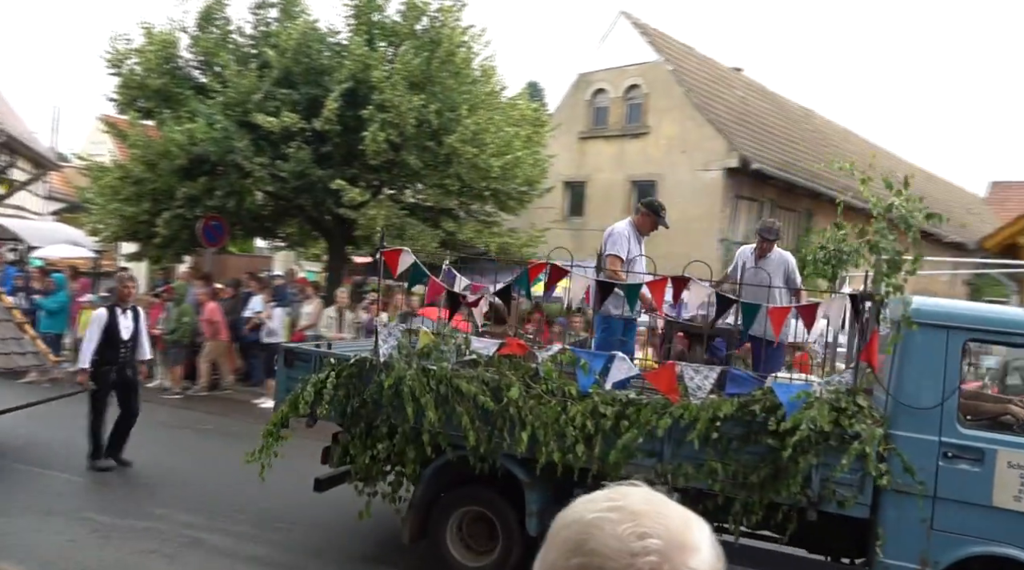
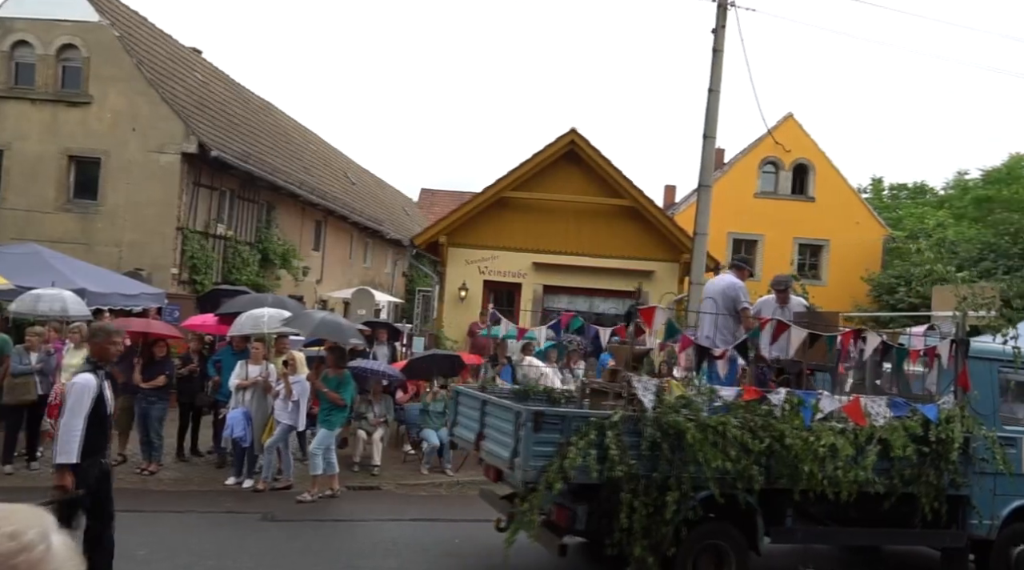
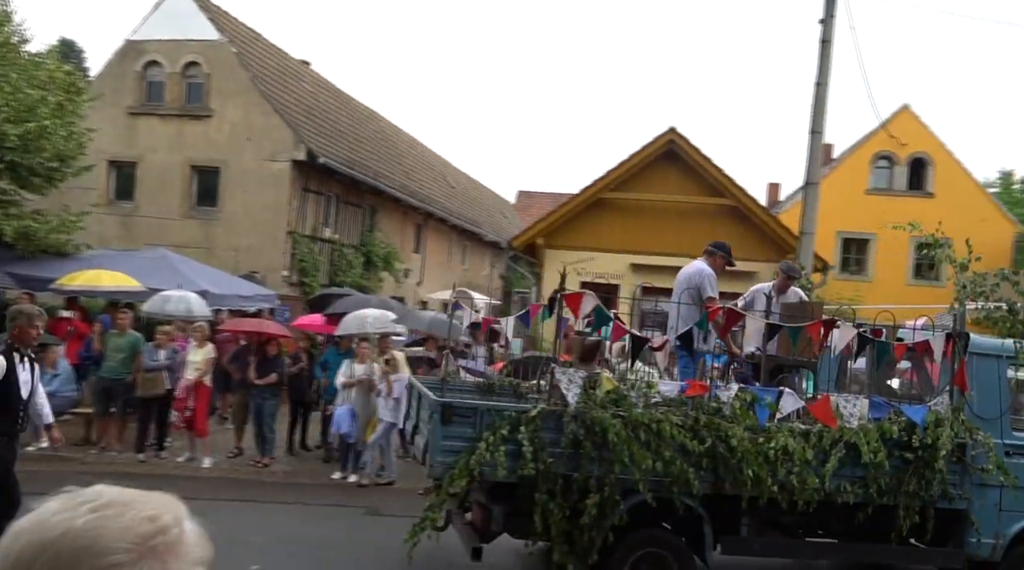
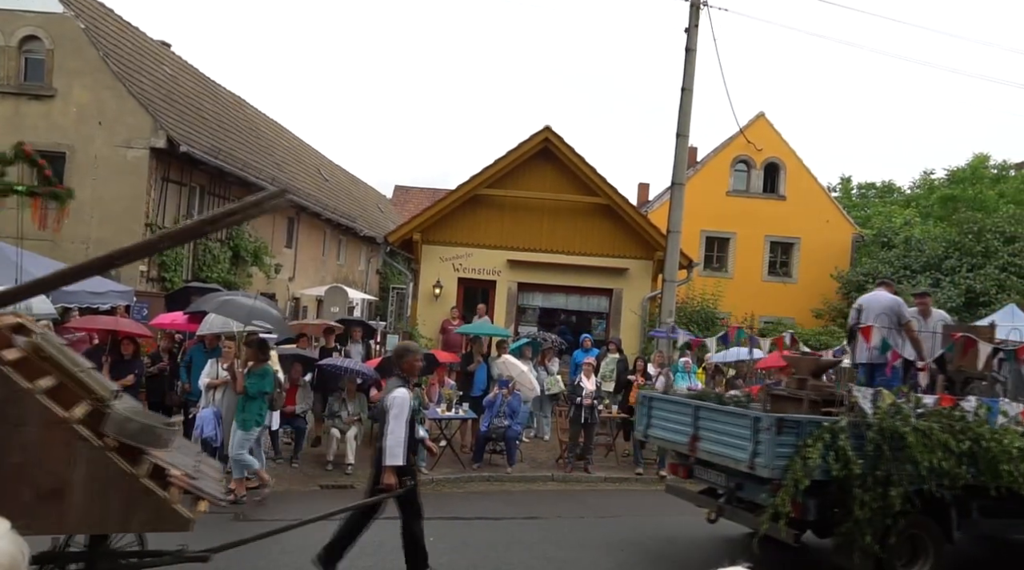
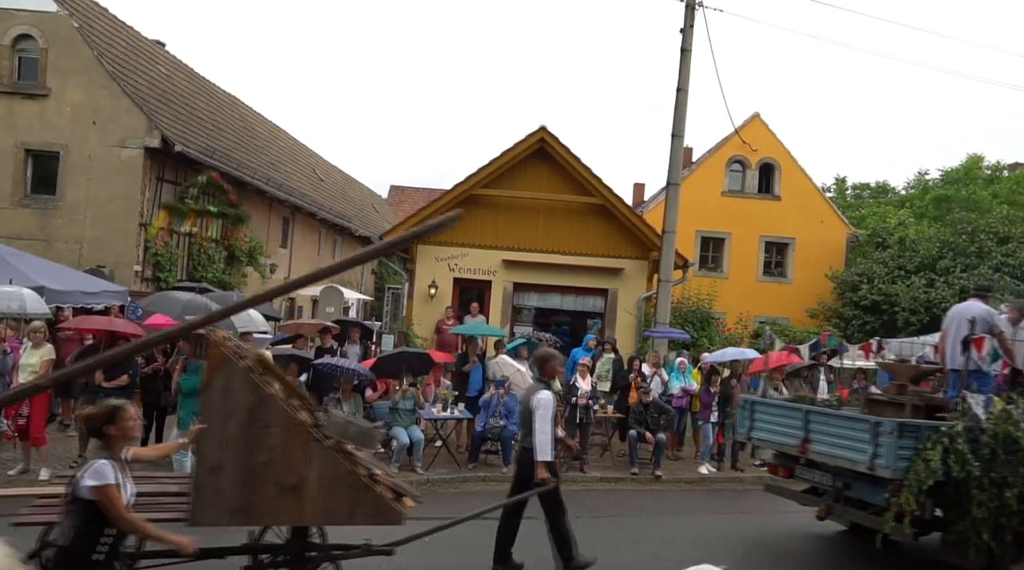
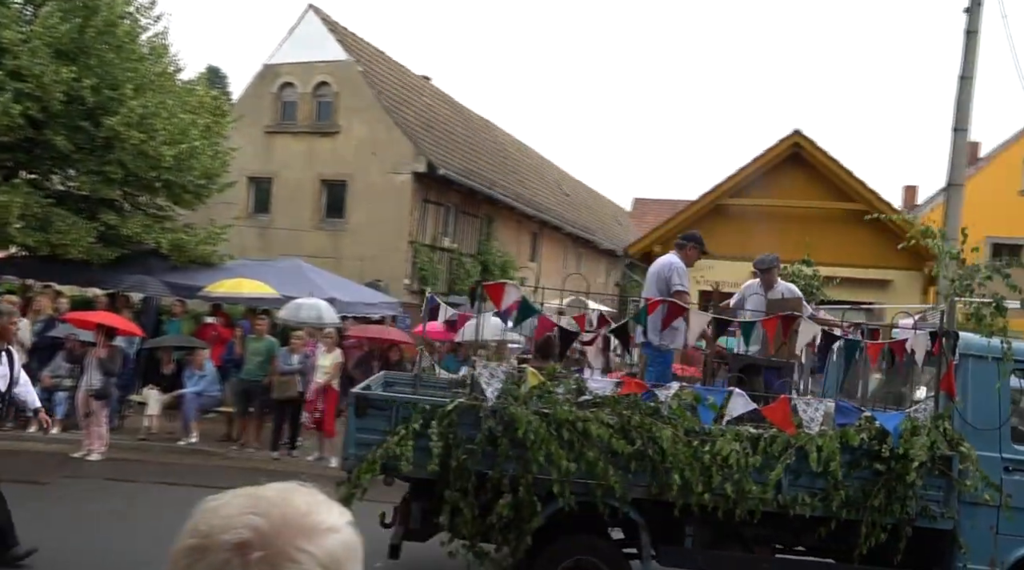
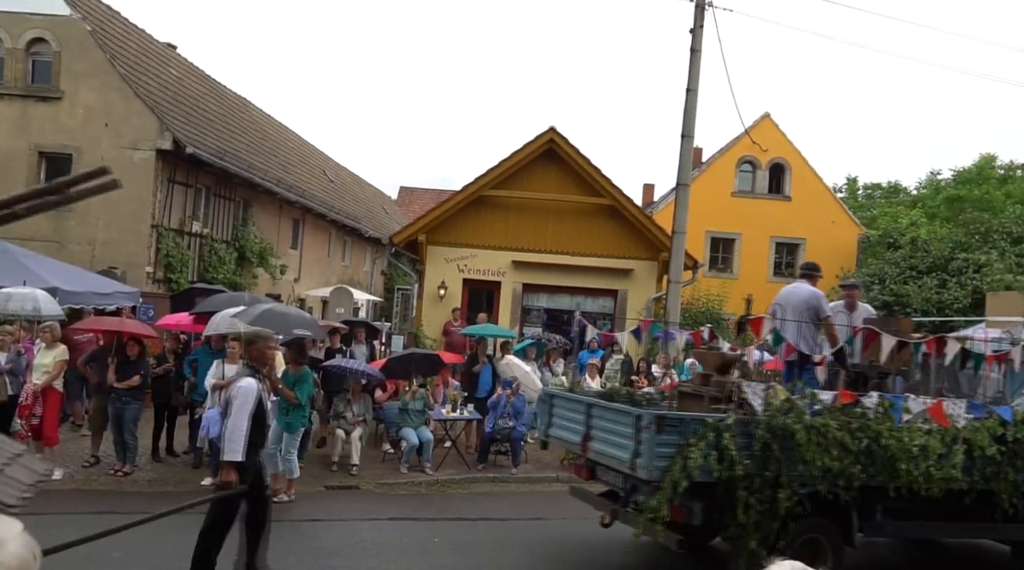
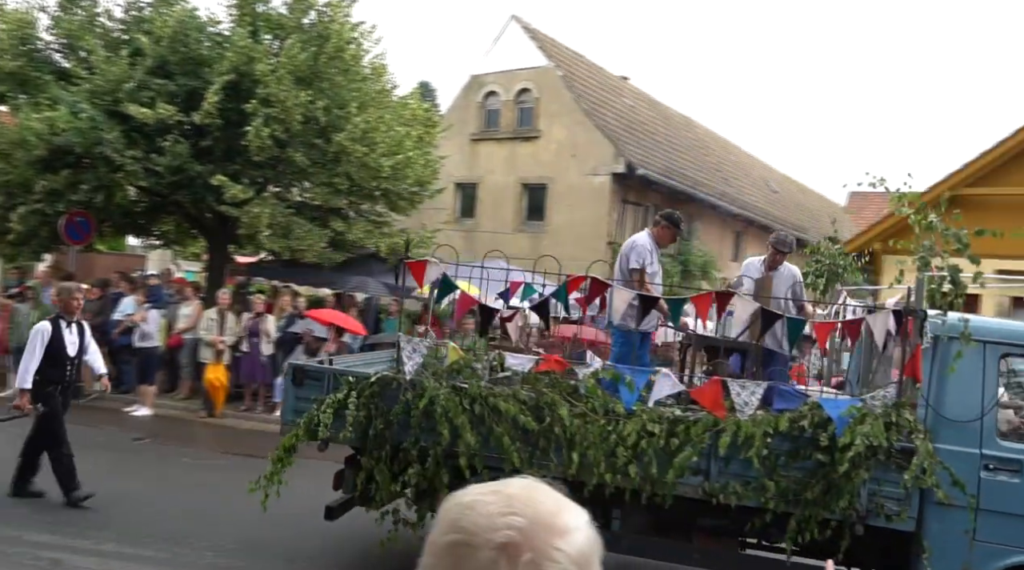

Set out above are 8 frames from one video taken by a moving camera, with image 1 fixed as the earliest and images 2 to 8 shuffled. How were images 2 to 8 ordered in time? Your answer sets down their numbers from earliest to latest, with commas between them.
8, 6, 3, 2, 7, 4, 5
